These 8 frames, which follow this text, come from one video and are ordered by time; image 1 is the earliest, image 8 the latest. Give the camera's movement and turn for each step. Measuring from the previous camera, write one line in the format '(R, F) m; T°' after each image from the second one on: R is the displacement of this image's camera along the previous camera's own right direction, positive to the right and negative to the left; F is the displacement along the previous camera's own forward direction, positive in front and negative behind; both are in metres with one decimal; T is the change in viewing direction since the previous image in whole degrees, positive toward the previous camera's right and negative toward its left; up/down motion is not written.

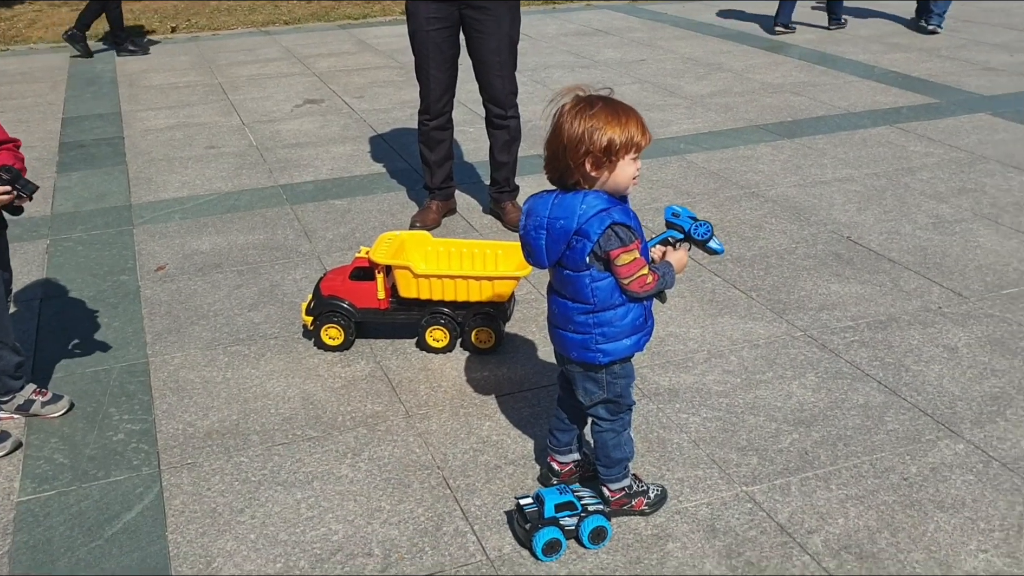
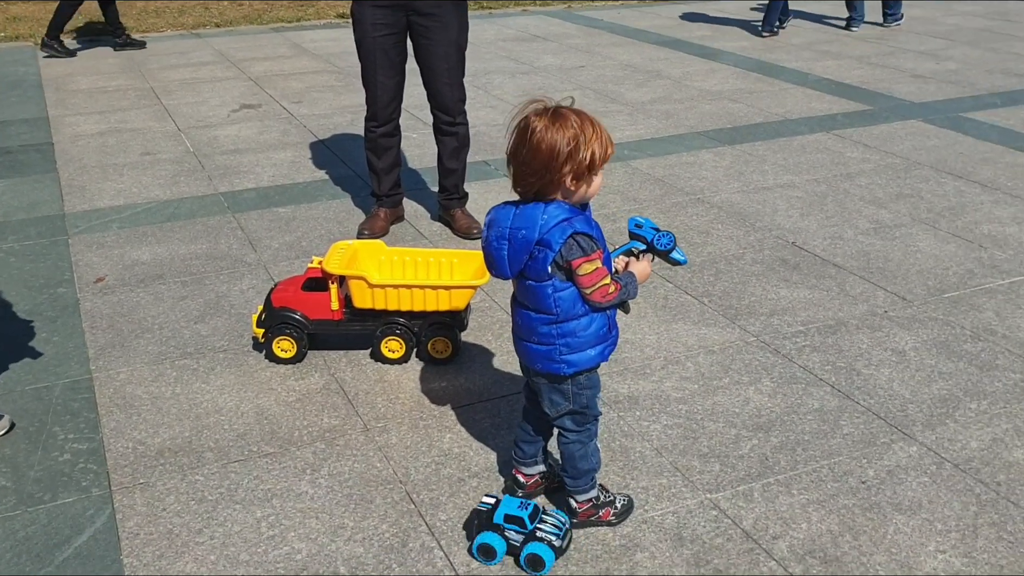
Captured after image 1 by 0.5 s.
(-0.1, 0.0) m; +4°
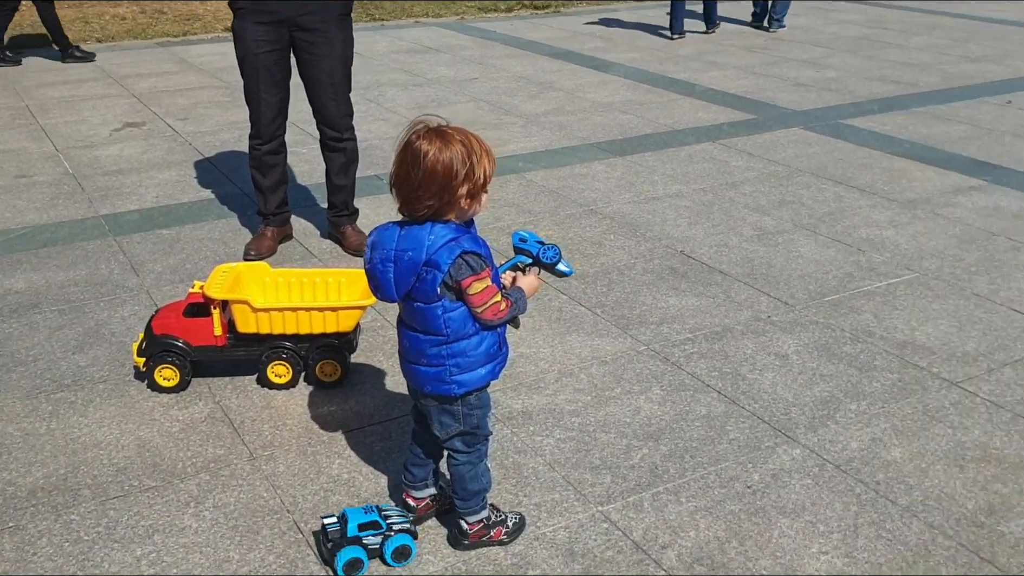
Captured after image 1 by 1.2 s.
(+0.1, 0.0) m; +5°
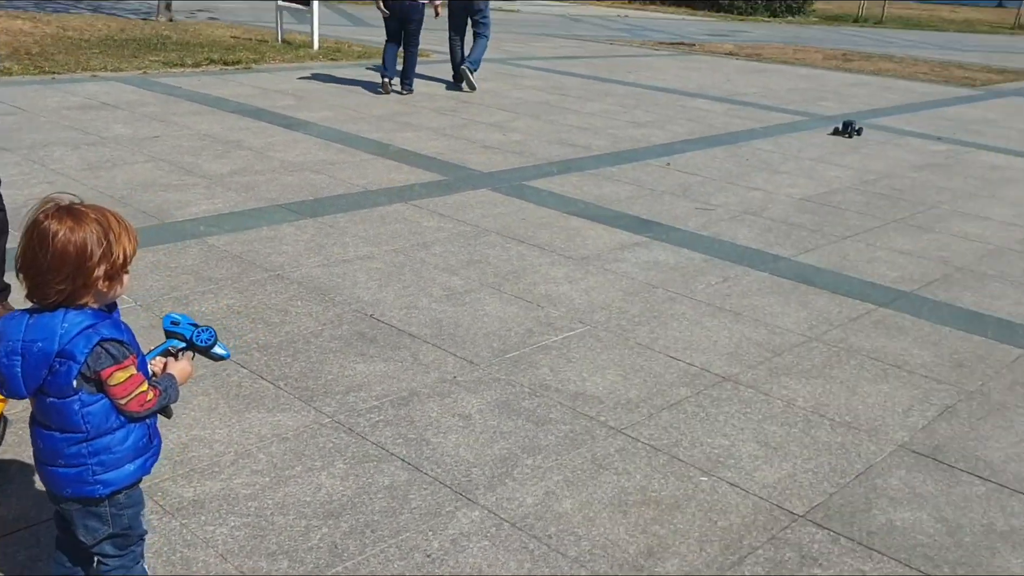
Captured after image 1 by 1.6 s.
(+0.2, 0.0) m; +17°
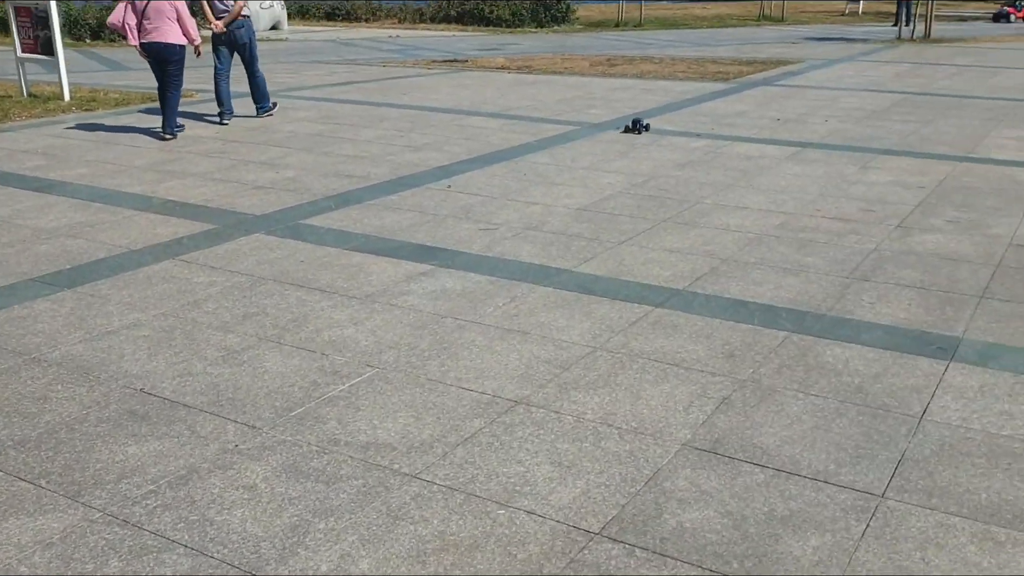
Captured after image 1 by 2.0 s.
(+0.2, +0.1) m; +11°
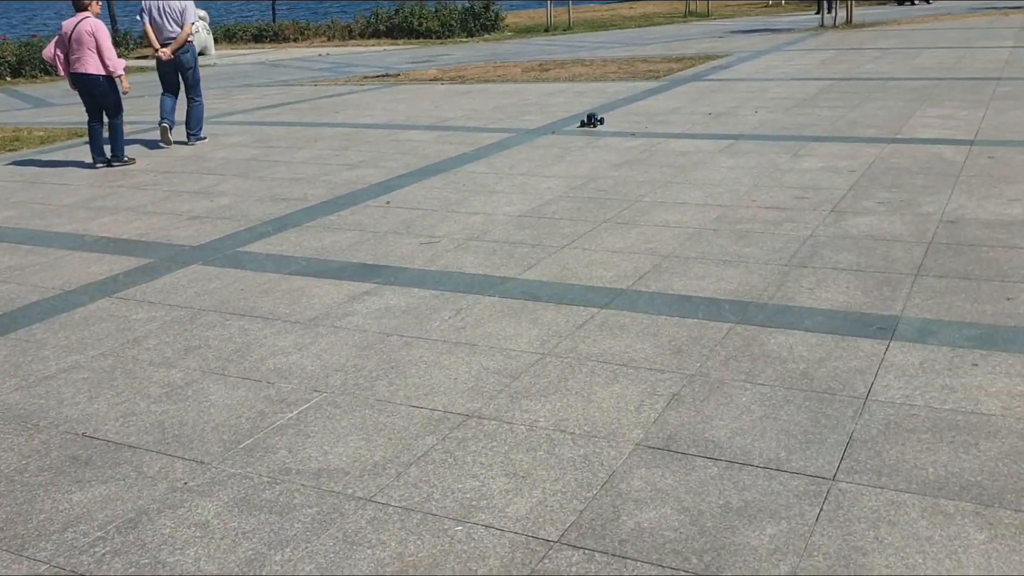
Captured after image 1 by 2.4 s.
(0.0, 0.0) m; +3°
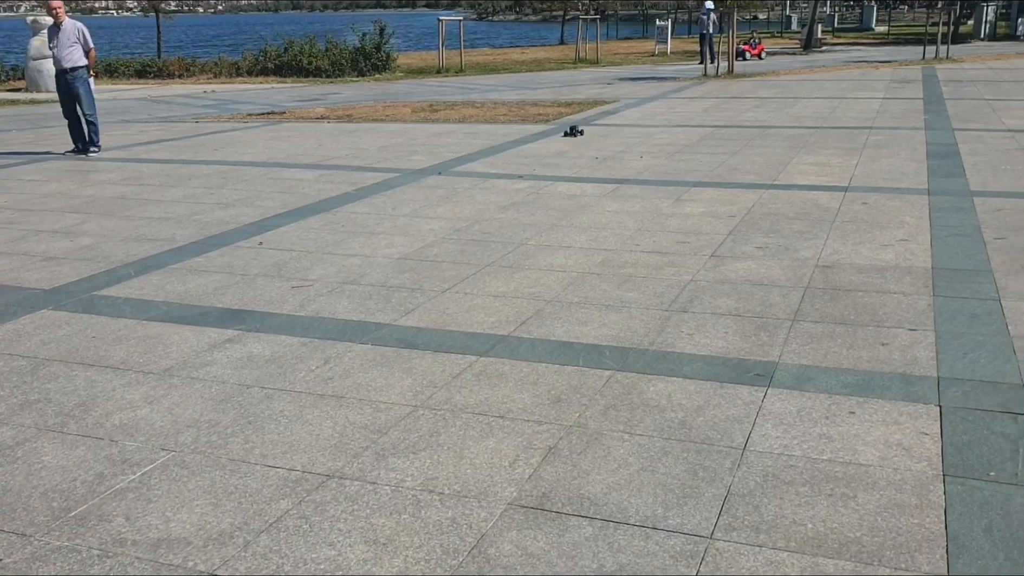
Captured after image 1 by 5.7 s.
(+0.1, +0.2) m; +6°
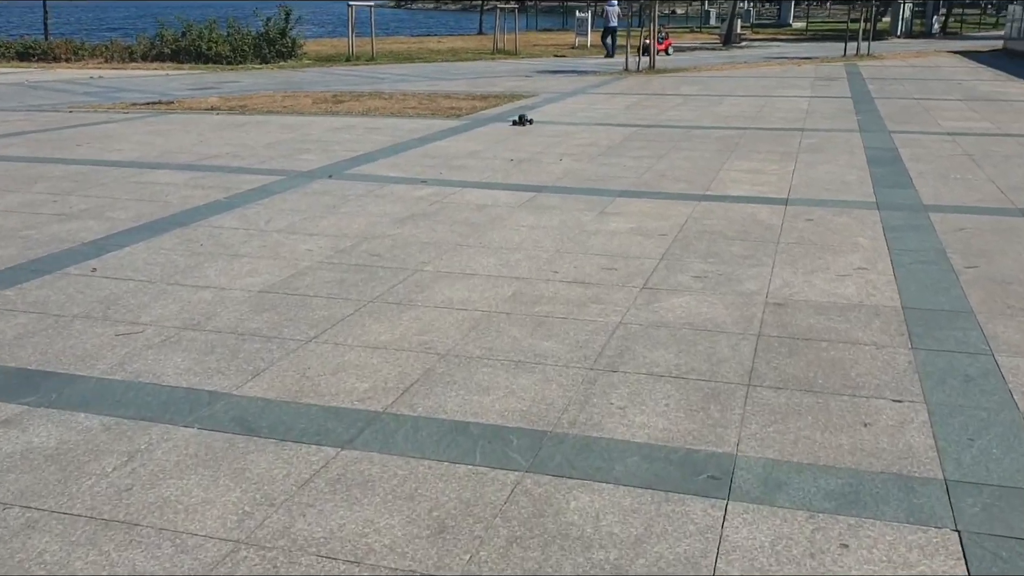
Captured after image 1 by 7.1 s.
(+0.2, +1.3) m; +5°
